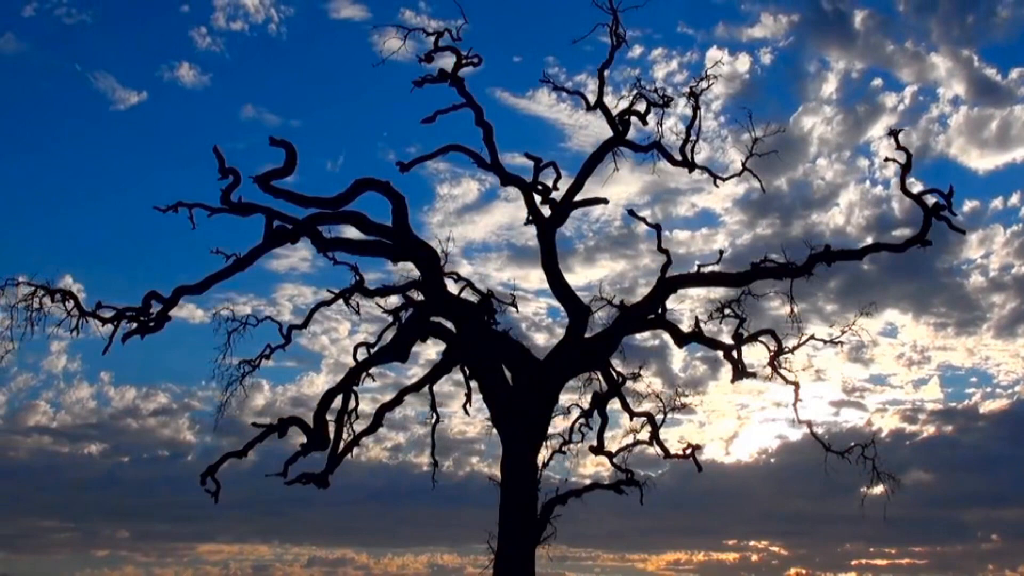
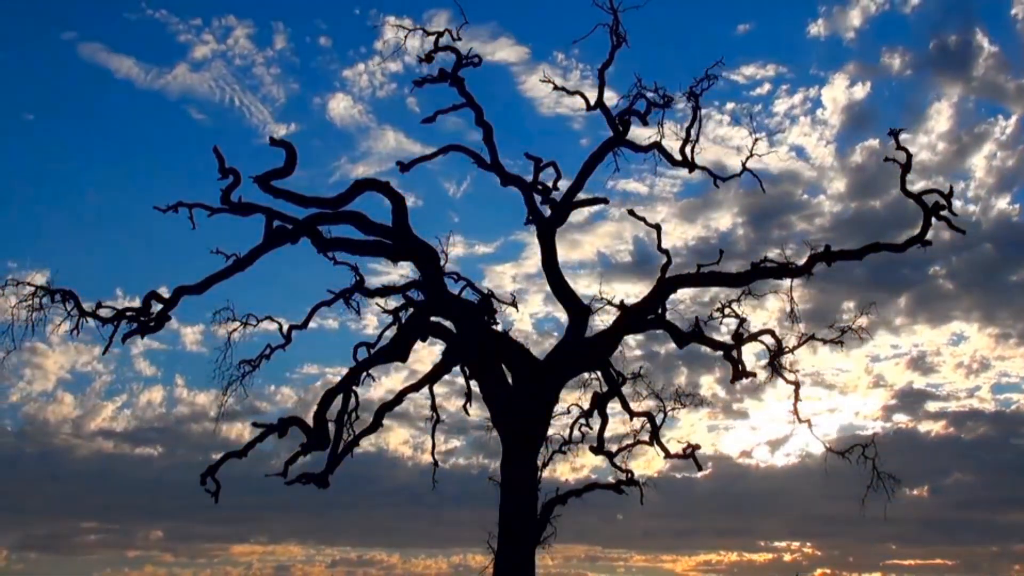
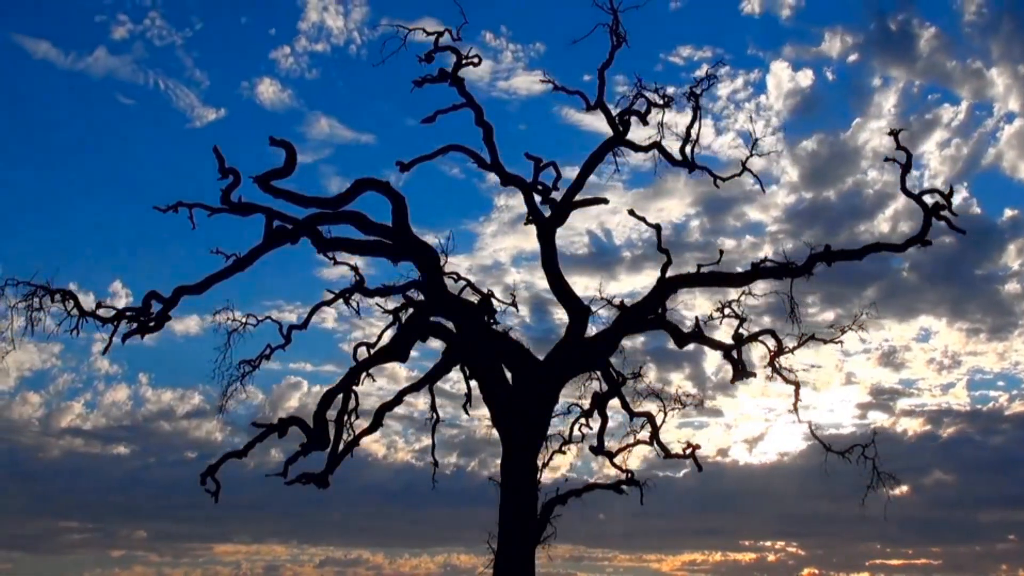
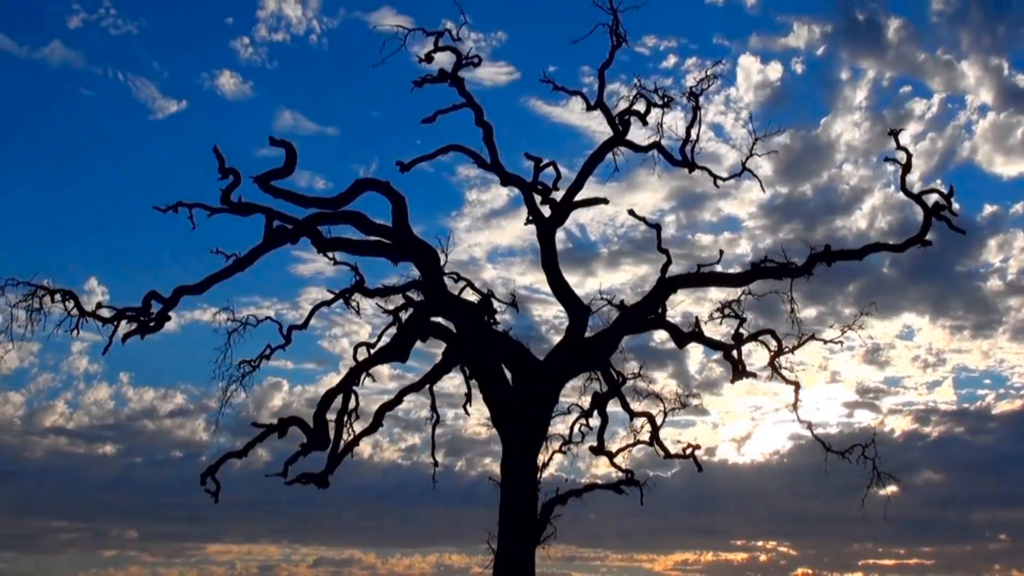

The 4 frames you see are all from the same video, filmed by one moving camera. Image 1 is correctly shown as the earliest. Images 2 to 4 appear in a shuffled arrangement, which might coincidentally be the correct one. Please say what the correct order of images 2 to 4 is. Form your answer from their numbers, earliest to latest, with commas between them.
4, 3, 2
